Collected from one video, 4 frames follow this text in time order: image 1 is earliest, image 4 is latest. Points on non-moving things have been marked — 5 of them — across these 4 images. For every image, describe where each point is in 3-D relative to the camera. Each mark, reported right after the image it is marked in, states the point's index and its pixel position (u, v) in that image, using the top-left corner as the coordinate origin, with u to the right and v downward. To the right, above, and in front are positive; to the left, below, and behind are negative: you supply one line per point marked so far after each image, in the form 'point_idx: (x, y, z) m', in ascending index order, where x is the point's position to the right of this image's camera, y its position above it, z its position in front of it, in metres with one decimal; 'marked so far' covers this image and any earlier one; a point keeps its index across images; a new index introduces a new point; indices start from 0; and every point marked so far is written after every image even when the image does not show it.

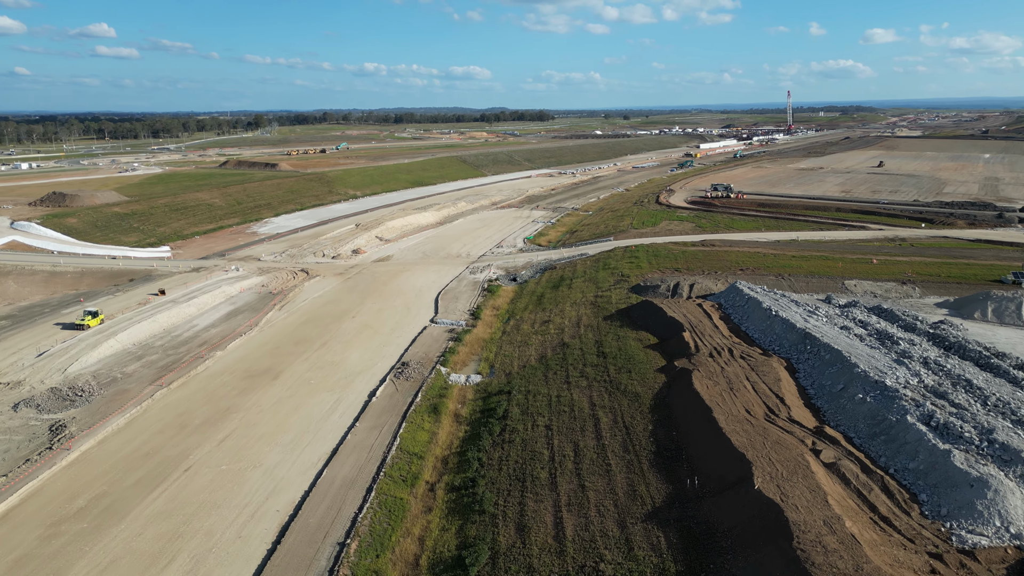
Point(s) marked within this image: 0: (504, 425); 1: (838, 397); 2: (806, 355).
0: (-0.2, -2.9, +15.4) m
1: (+6.4, -2.1, +14.1) m
2: (+6.6, -1.5, +16.1) m
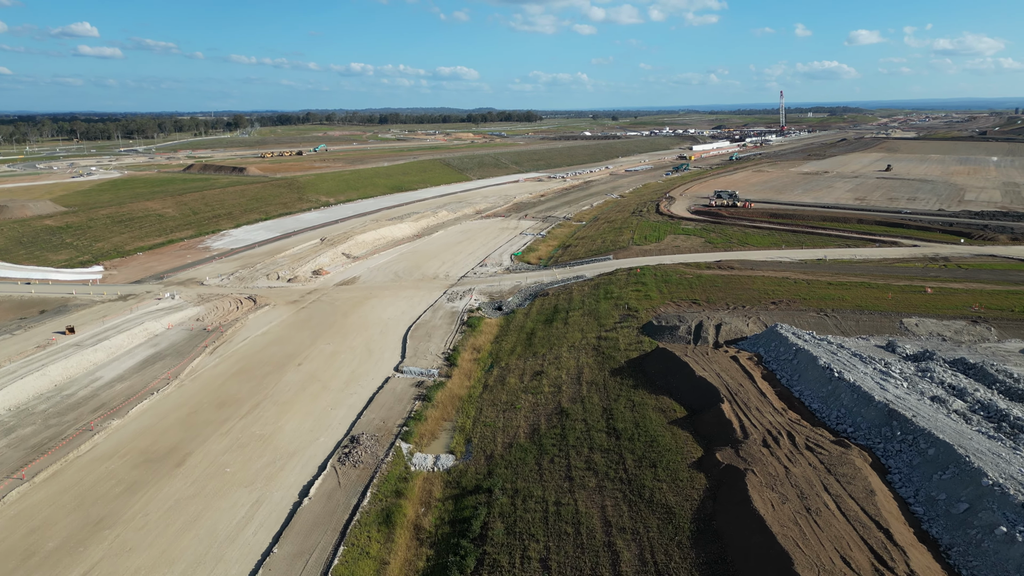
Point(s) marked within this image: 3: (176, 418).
0: (-0.5, -4.0, +10.9) m
1: (+6.1, -3.2, +9.7) m
2: (+6.3, -2.6, +11.7) m
3: (-7.6, -2.9, +16.3) m
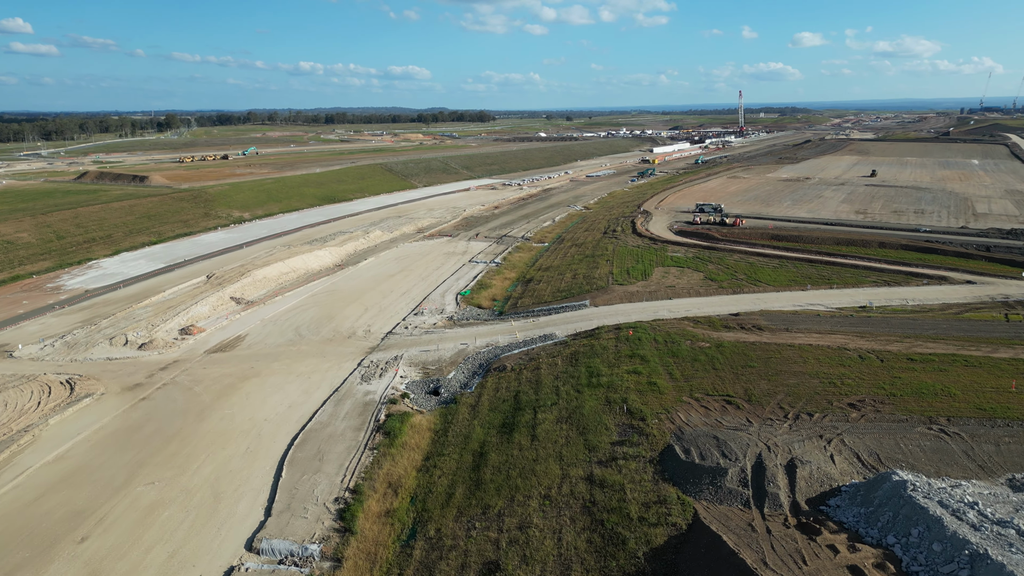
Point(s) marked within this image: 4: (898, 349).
0: (-1.0, -5.9, +3.1) m
1: (+5.7, -5.0, +2.4) m
2: (+5.7, -4.3, +4.4) m
3: (-8.4, -4.9, +8.1) m
4: (+9.0, -1.4, +16.9) m
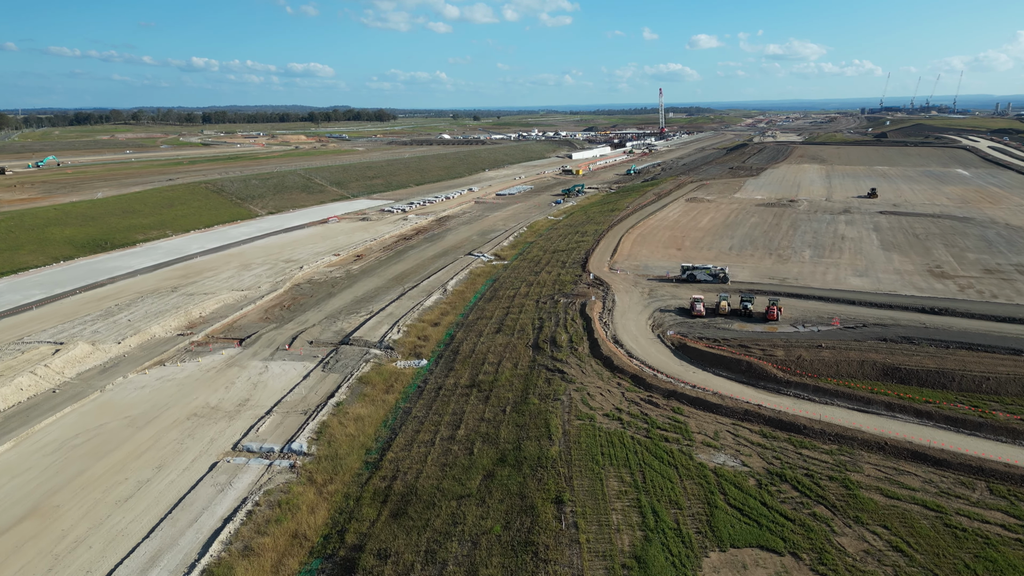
0: (-0.8, -10.3, -15.1) m
1: (+5.9, -9.2, -15.0) m
2: (+5.6, -8.5, -13.0) m
3: (-8.8, -9.5, -11.0) m
4: (+7.3, -5.5, -0.2) m
